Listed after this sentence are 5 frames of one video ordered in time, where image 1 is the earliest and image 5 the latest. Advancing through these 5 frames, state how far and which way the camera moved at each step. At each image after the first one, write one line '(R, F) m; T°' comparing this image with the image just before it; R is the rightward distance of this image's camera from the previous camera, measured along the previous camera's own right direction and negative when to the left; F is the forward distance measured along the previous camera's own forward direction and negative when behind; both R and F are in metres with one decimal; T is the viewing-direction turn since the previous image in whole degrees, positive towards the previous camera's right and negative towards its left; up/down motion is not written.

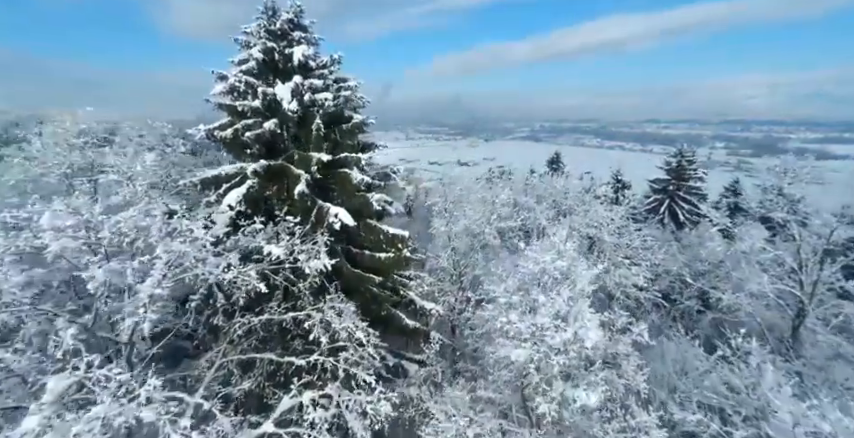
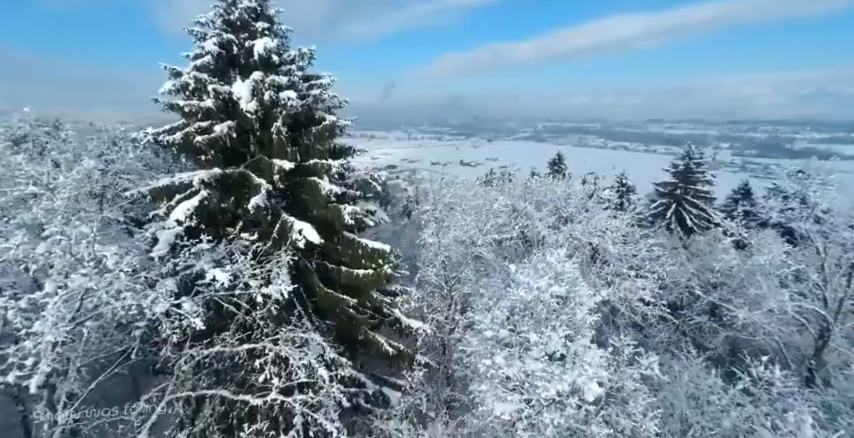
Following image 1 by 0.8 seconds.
(+0.6, +1.4) m; 0°
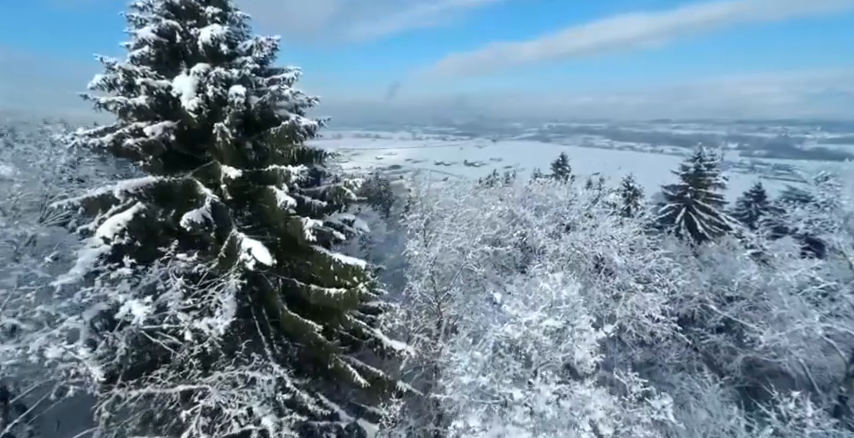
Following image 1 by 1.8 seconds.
(+0.6, +1.5) m; -1°
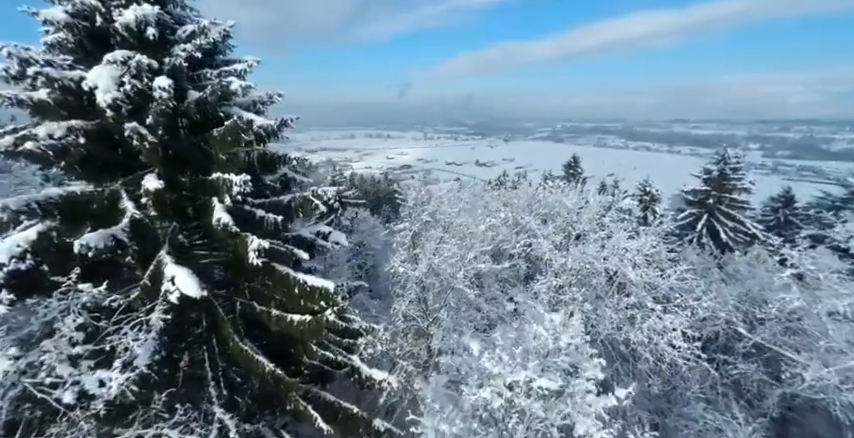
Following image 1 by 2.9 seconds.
(+0.7, +1.7) m; -2°
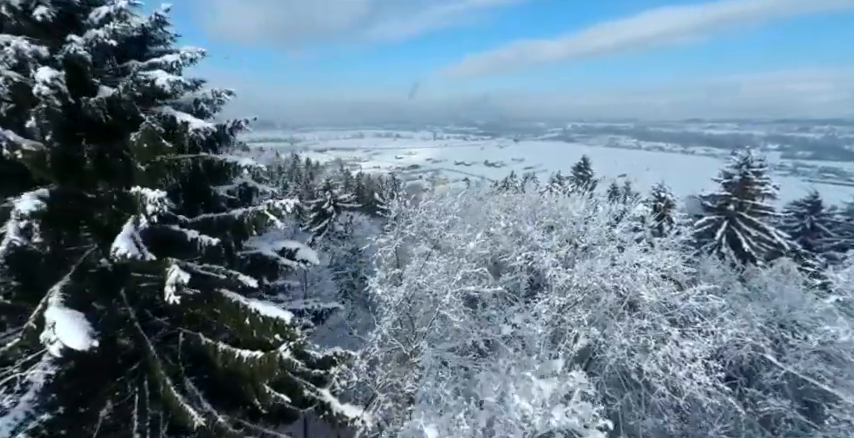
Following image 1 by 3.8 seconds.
(+0.7, +1.6) m; -1°
